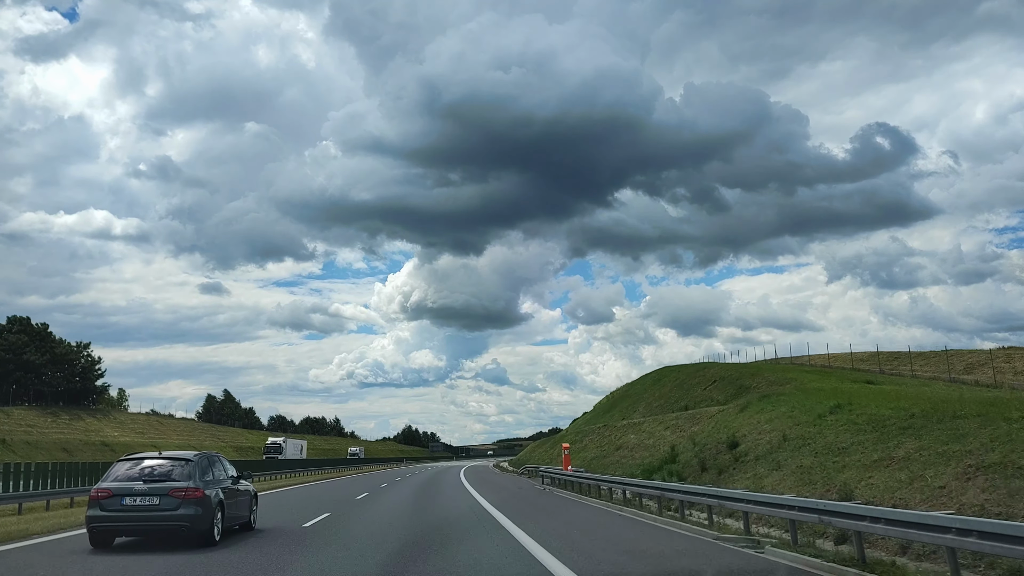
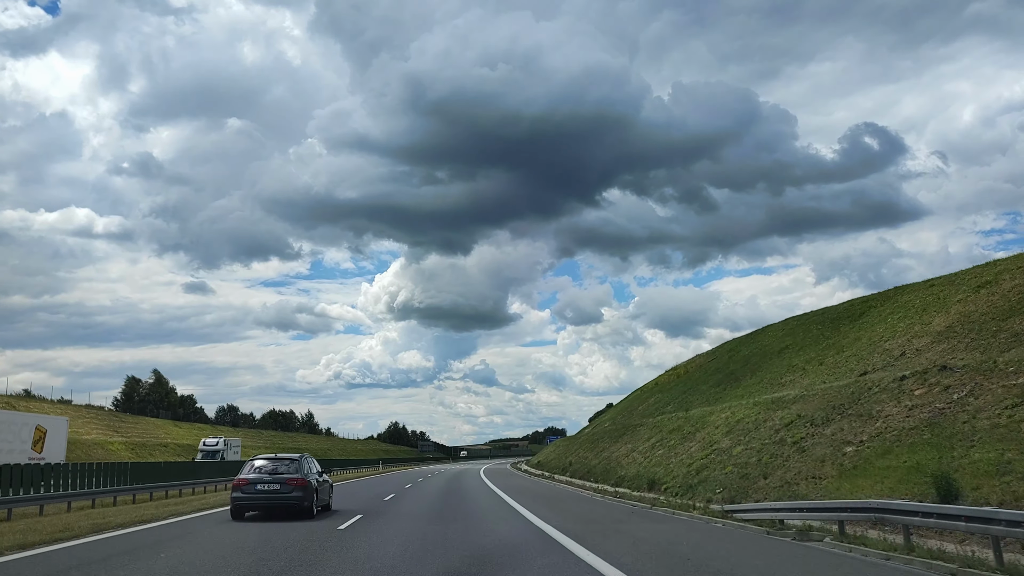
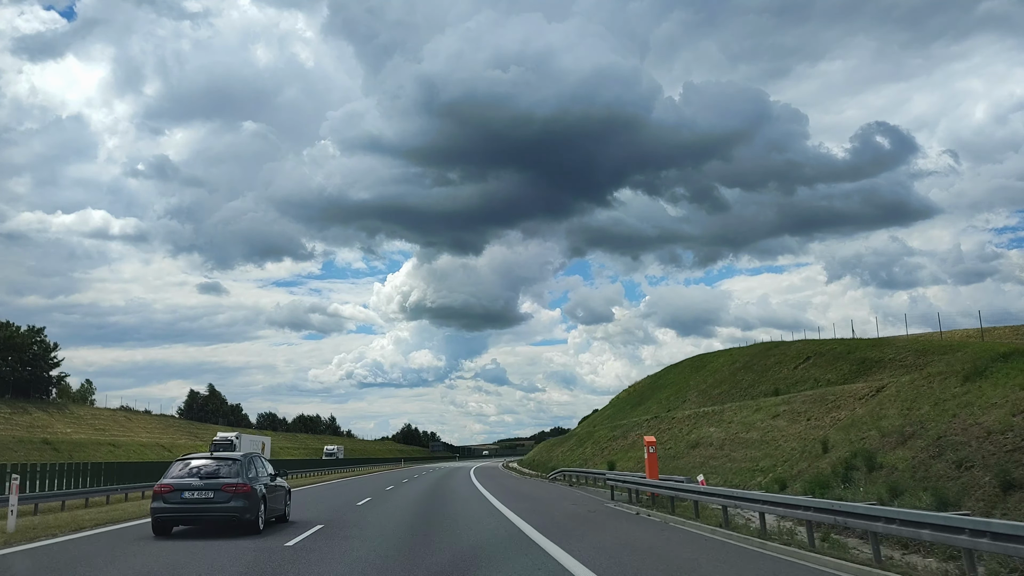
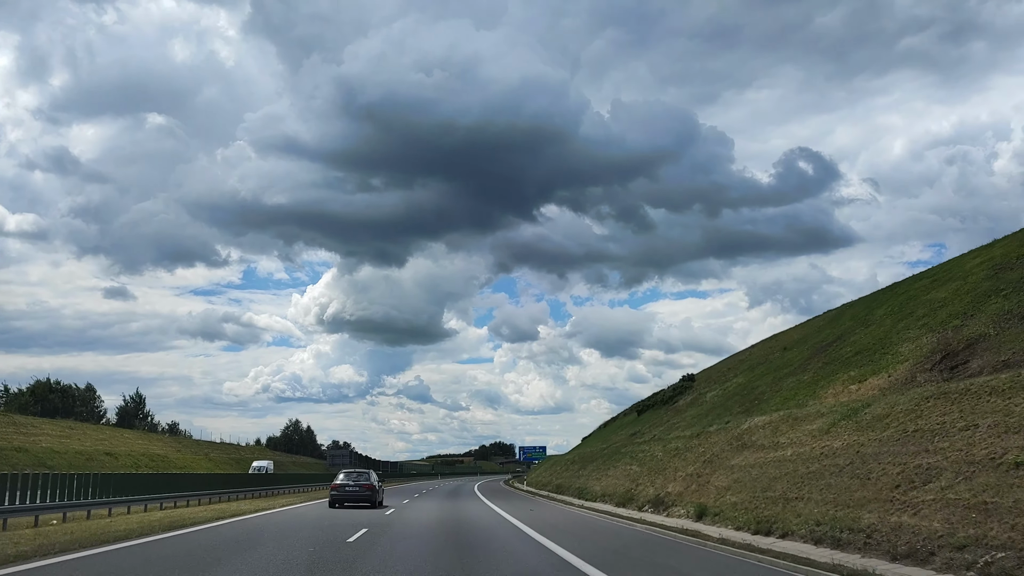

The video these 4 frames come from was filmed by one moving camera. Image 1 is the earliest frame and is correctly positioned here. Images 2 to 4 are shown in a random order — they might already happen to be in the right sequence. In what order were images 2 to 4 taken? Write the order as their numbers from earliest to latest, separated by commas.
3, 2, 4
